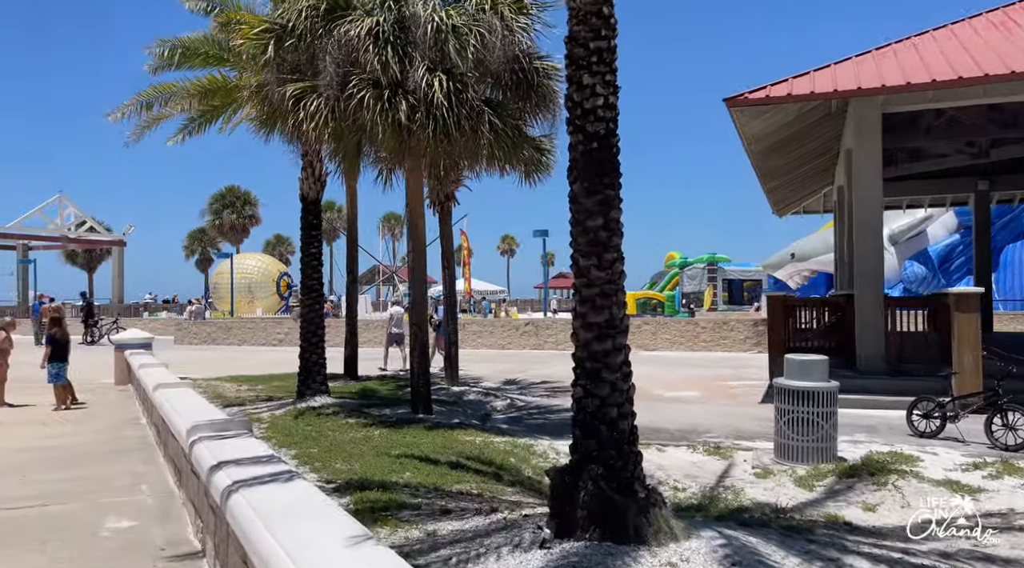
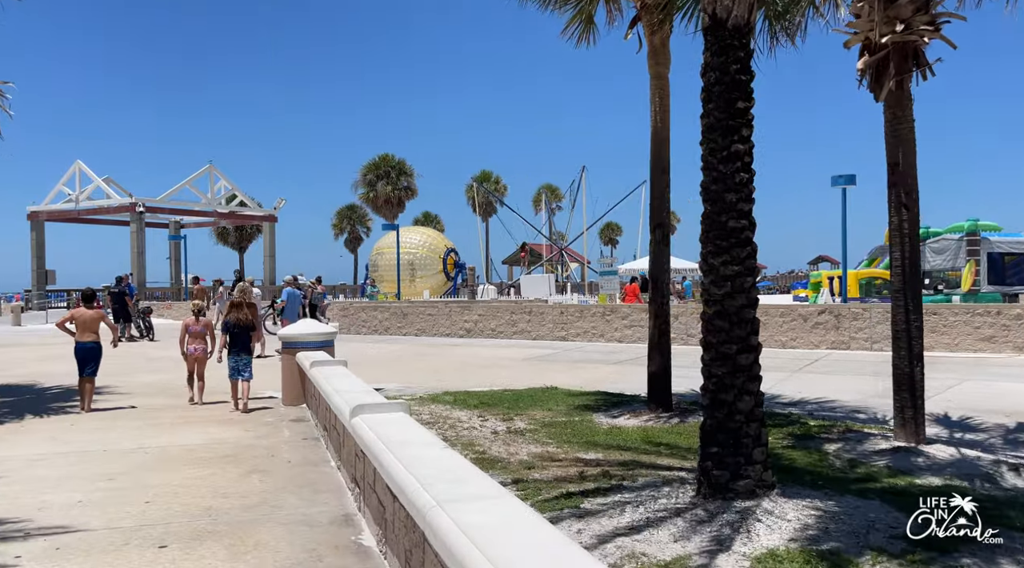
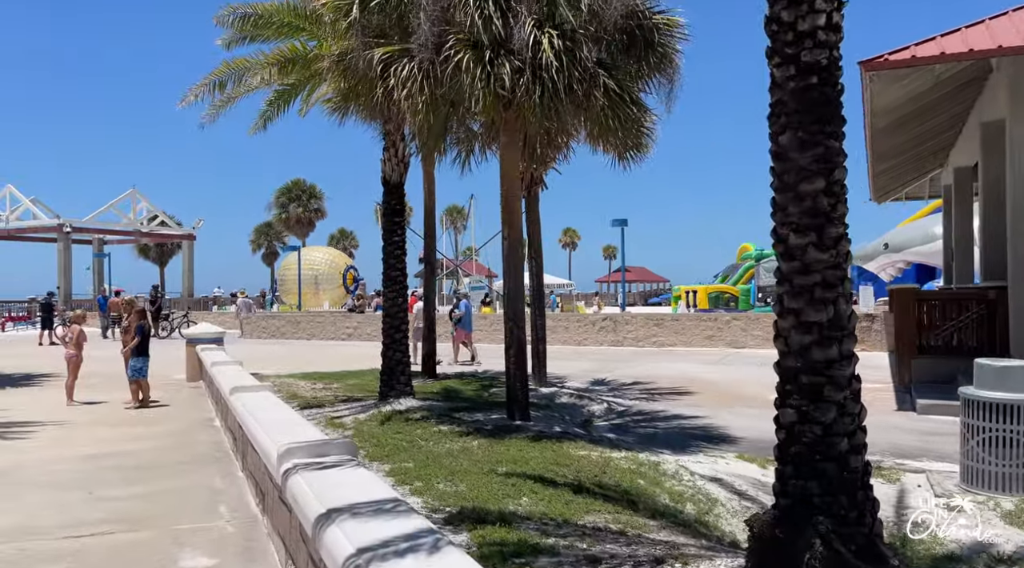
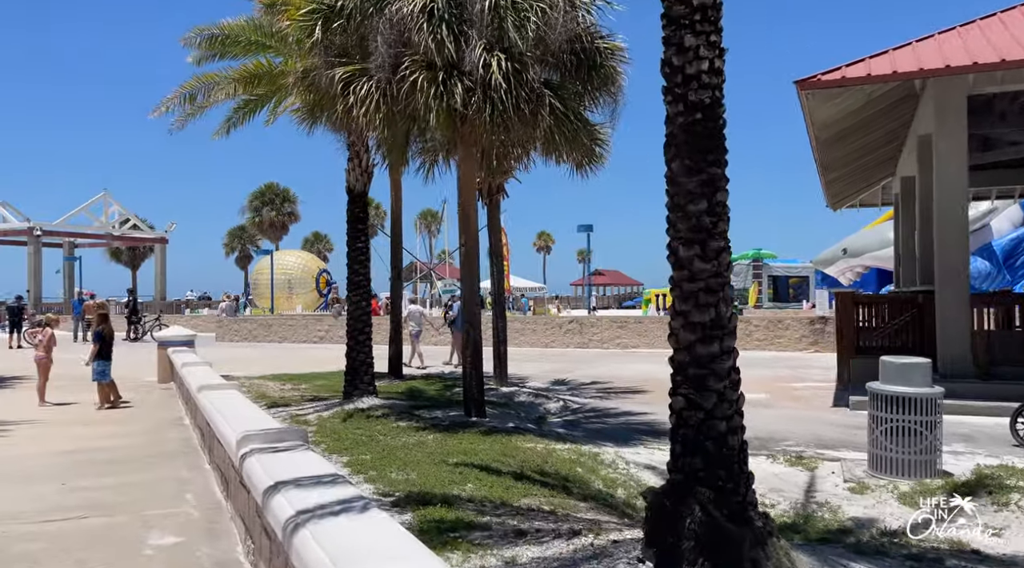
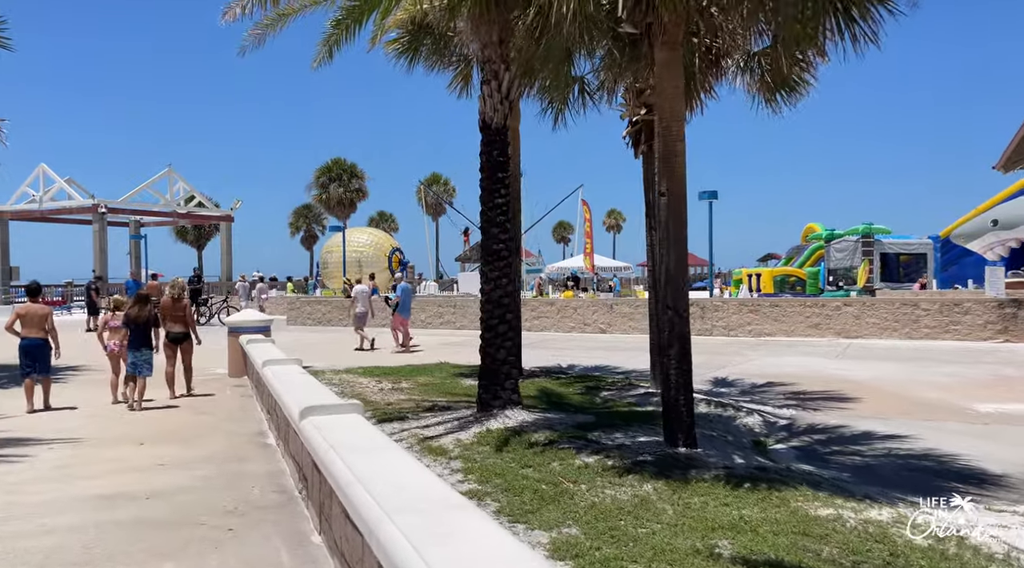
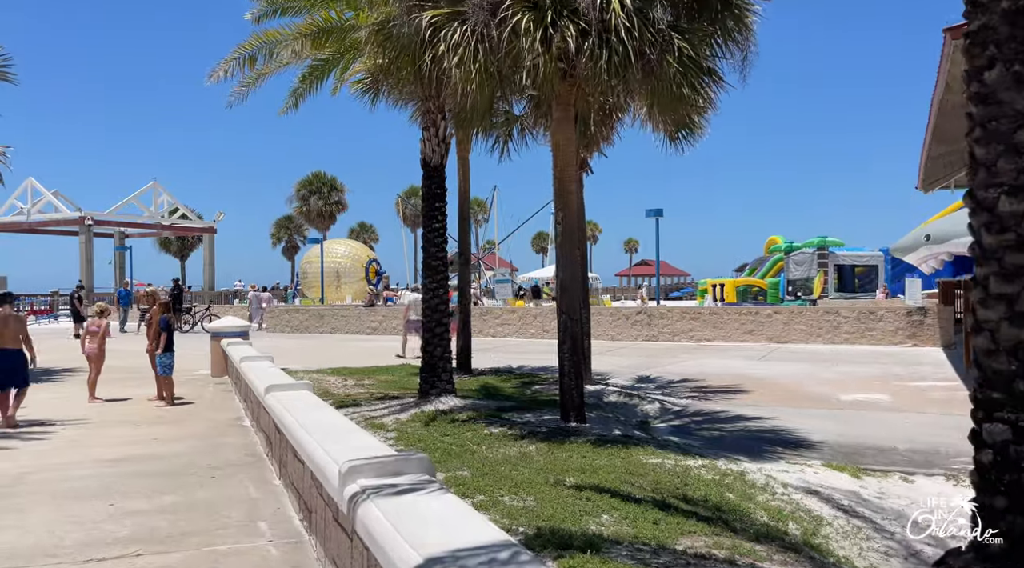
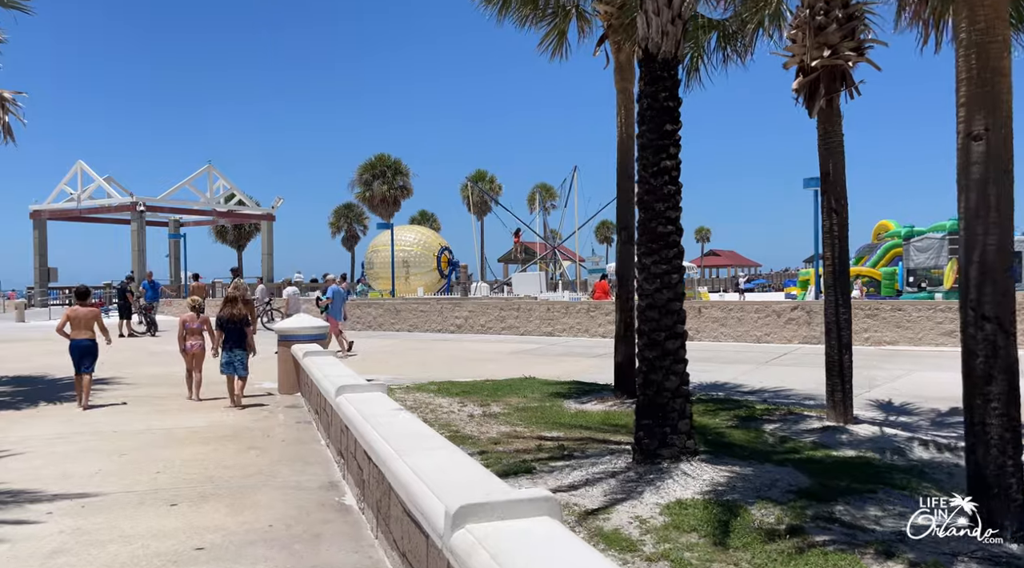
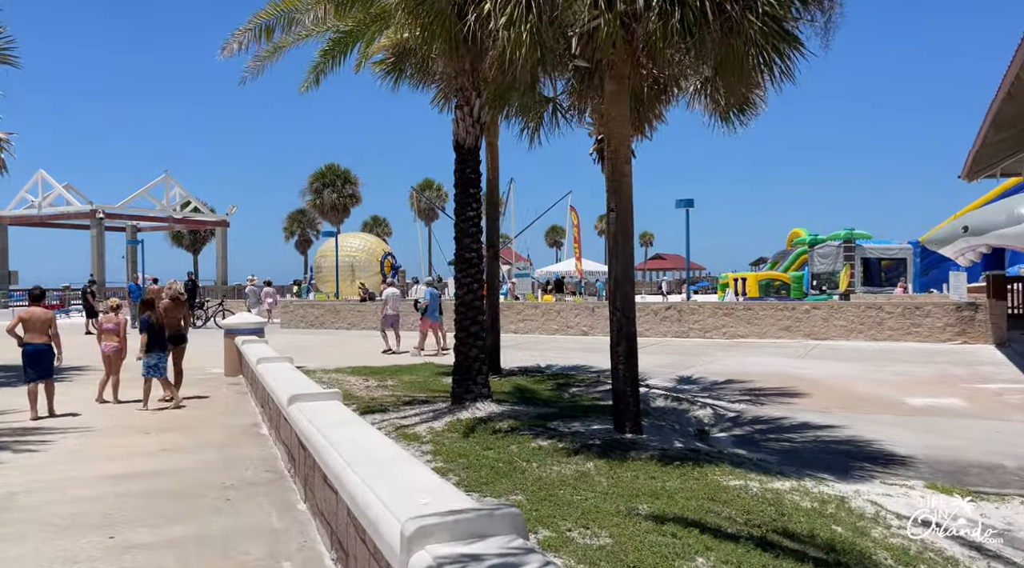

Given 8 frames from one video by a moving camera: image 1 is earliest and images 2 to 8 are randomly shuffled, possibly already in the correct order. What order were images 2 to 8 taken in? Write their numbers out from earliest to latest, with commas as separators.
4, 3, 6, 8, 5, 7, 2
